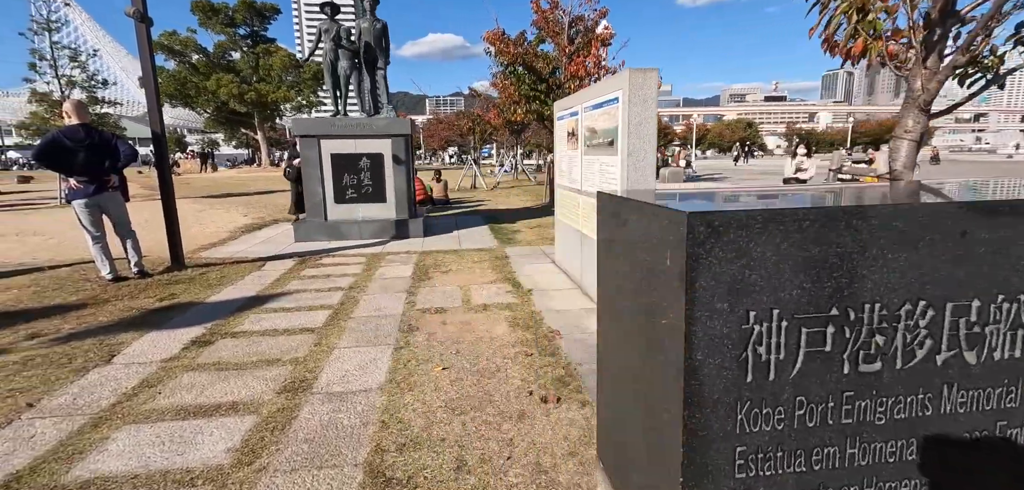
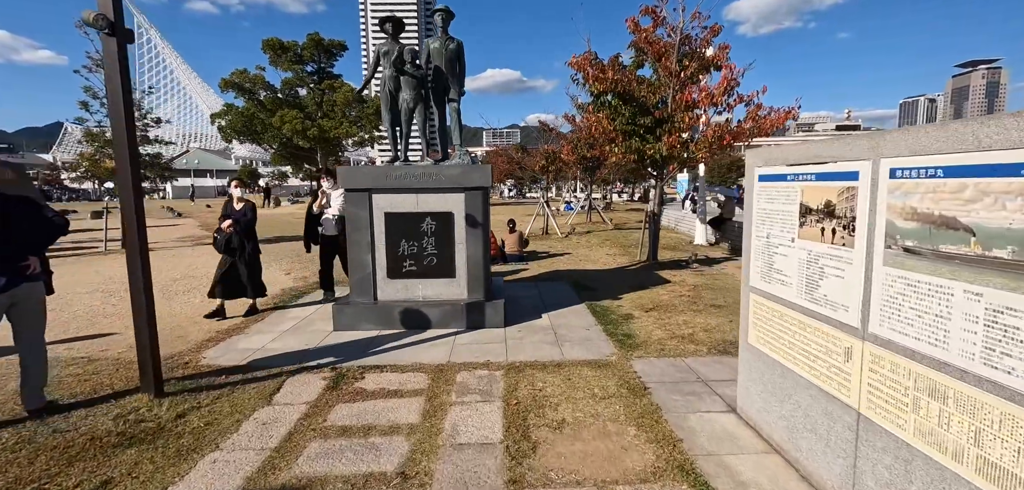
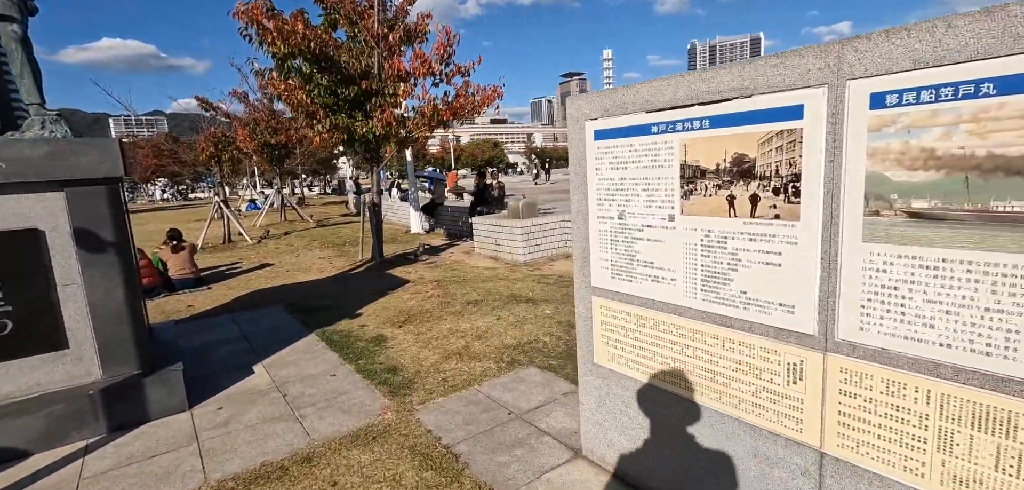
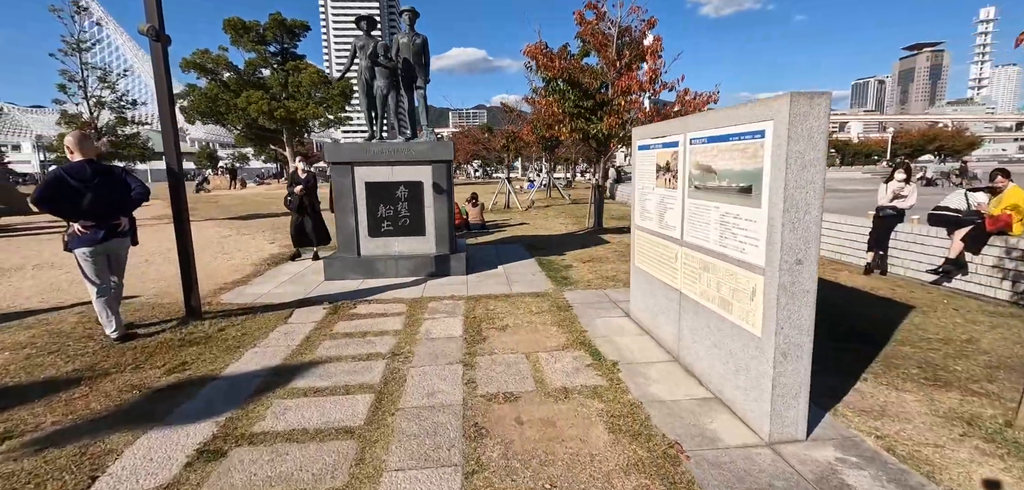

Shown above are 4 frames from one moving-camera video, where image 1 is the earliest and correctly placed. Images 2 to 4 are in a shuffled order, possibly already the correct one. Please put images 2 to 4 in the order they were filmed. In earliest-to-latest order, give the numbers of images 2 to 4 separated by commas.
4, 2, 3
